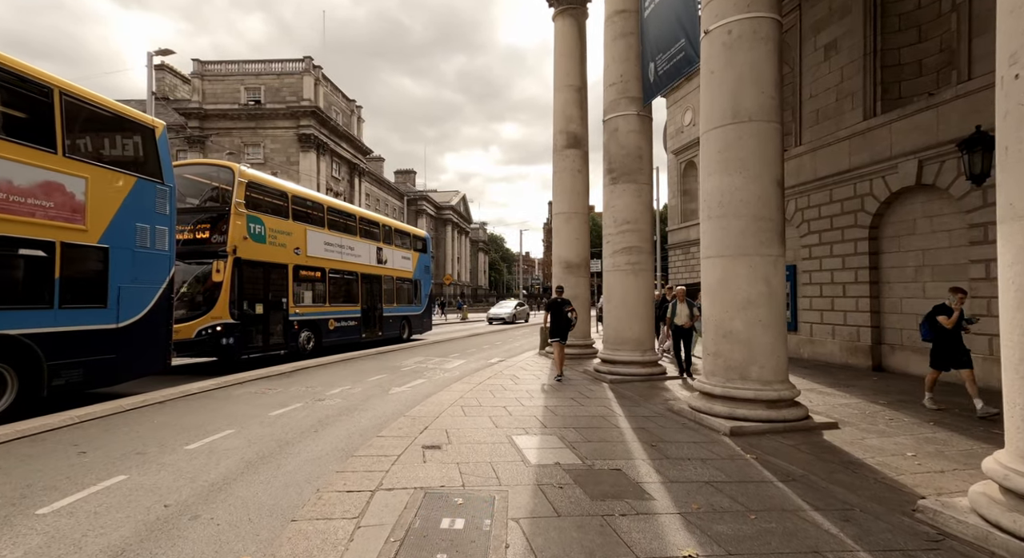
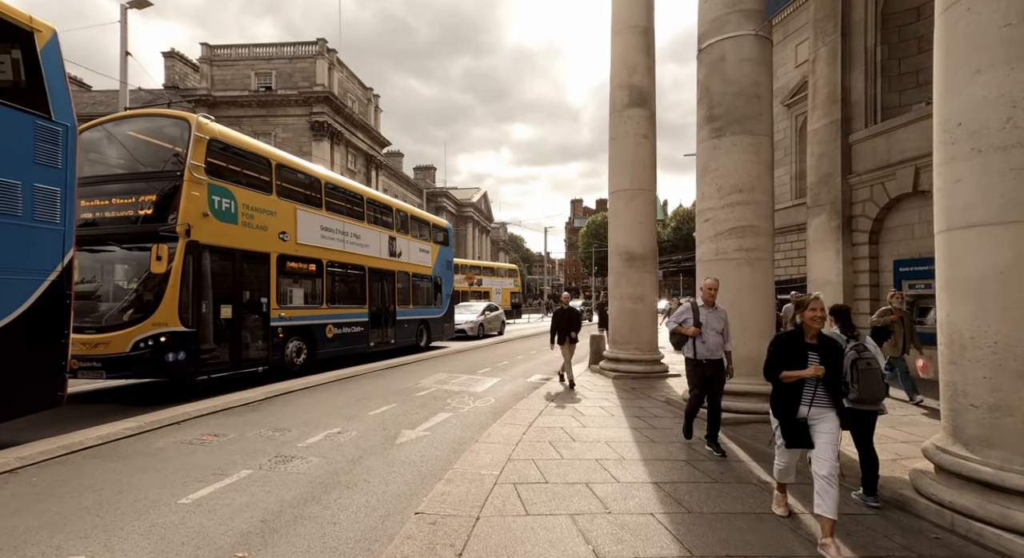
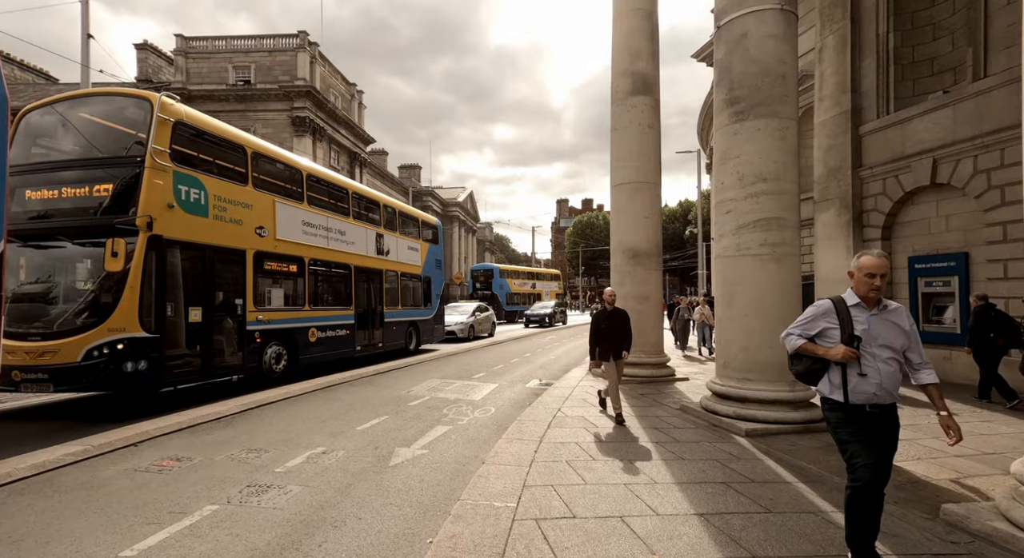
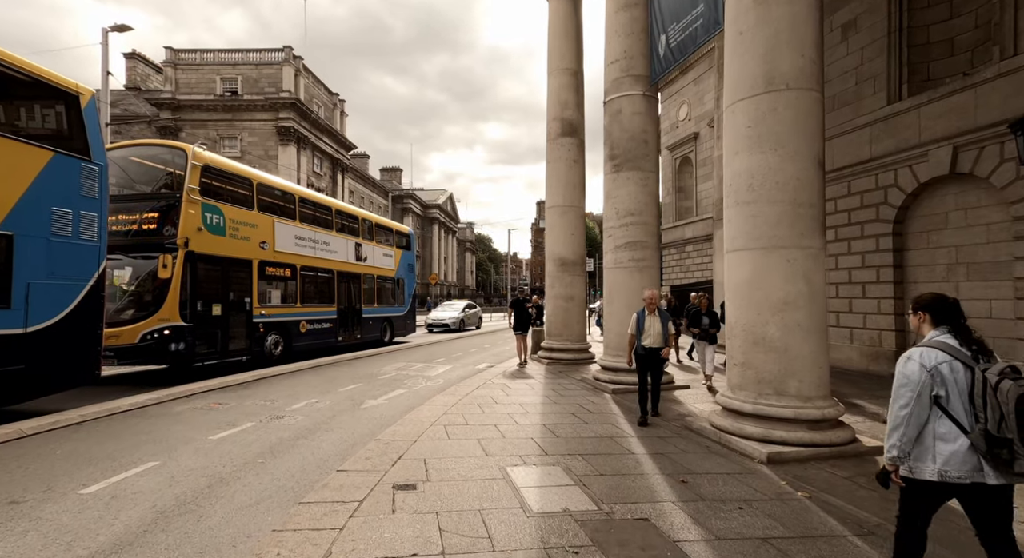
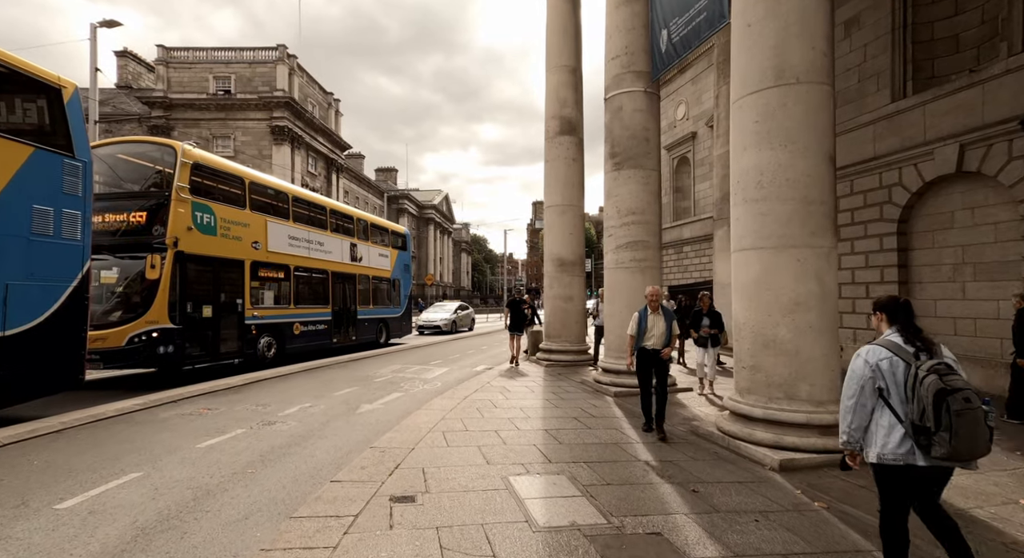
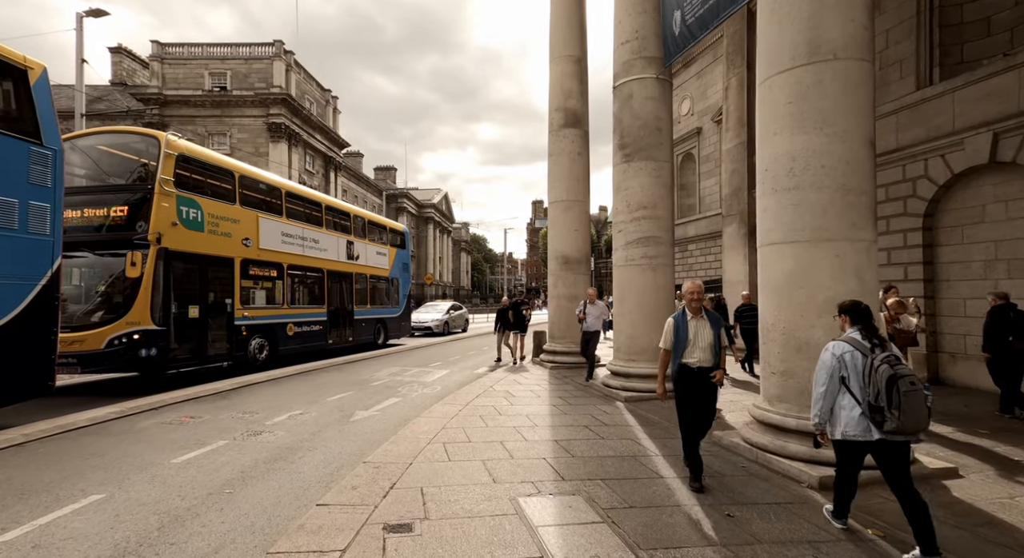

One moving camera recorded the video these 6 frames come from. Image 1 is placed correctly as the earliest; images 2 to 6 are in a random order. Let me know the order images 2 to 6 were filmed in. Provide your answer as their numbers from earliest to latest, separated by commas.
4, 5, 6, 2, 3
